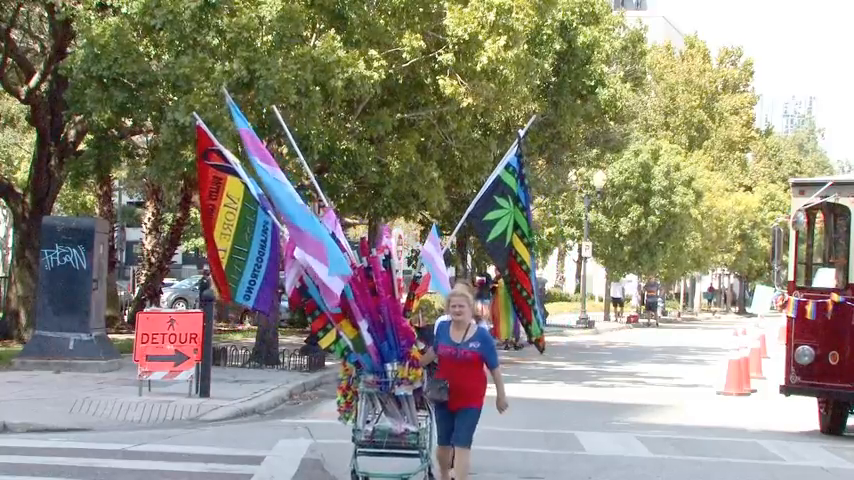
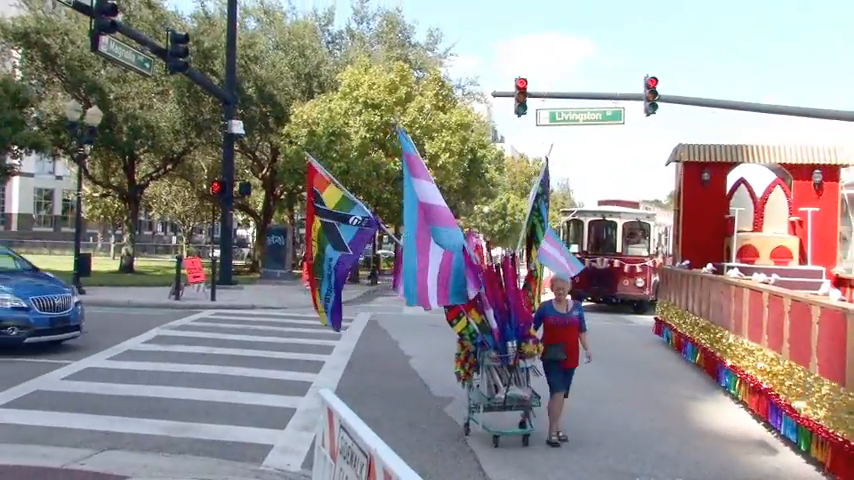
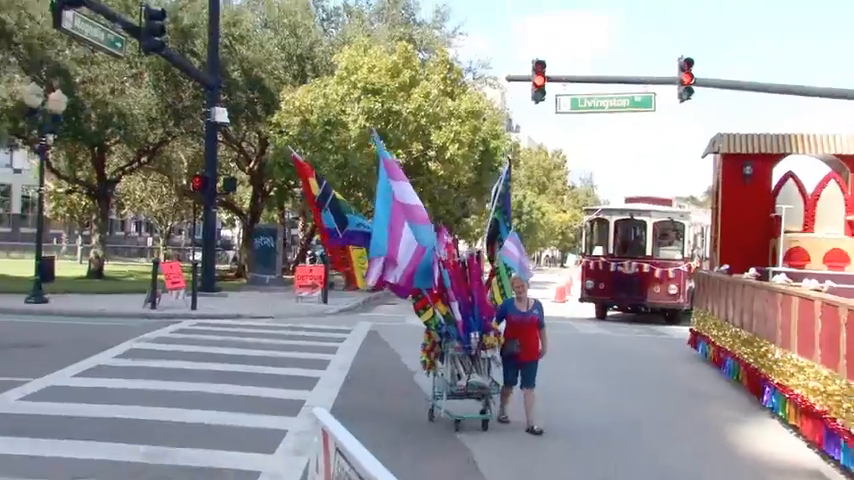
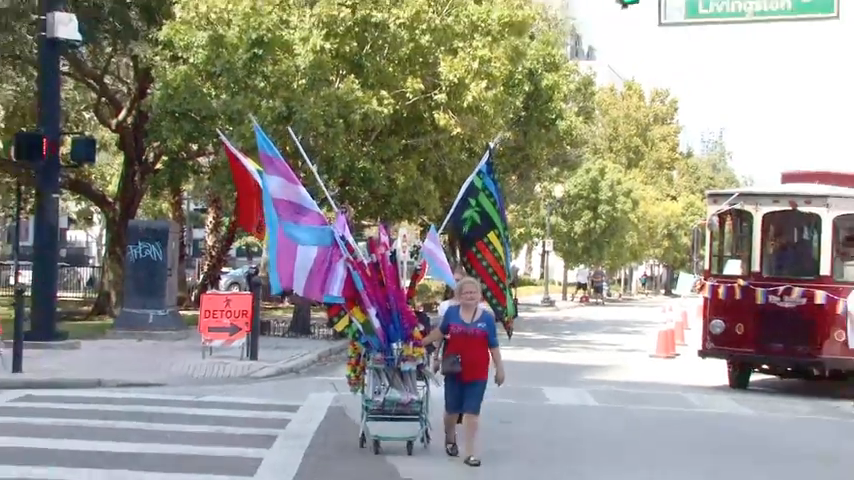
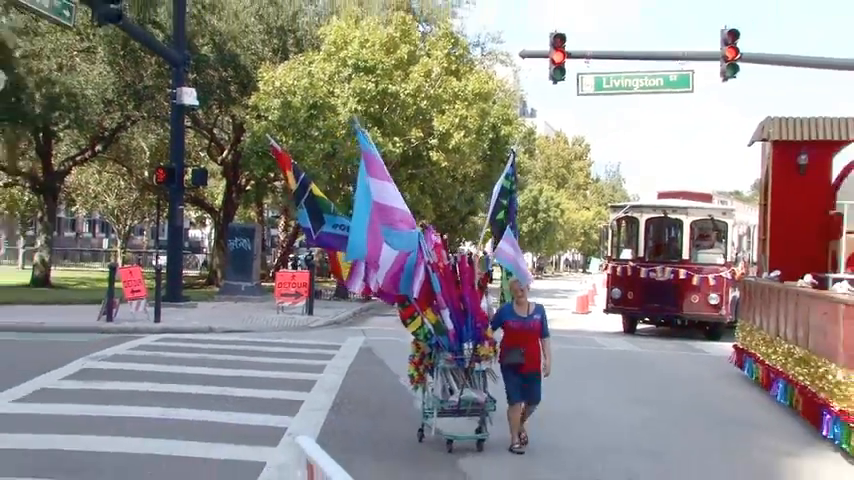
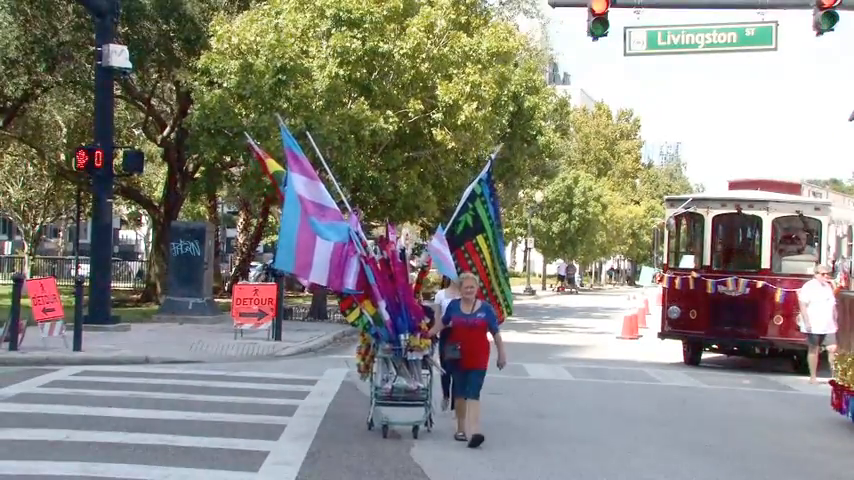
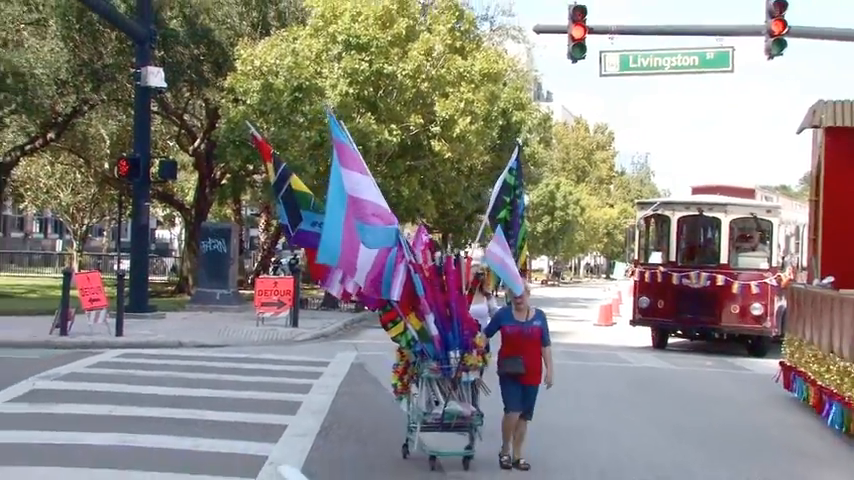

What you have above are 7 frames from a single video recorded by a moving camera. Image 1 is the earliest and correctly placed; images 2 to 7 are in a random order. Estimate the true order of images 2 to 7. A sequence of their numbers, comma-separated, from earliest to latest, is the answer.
4, 6, 7, 5, 3, 2
